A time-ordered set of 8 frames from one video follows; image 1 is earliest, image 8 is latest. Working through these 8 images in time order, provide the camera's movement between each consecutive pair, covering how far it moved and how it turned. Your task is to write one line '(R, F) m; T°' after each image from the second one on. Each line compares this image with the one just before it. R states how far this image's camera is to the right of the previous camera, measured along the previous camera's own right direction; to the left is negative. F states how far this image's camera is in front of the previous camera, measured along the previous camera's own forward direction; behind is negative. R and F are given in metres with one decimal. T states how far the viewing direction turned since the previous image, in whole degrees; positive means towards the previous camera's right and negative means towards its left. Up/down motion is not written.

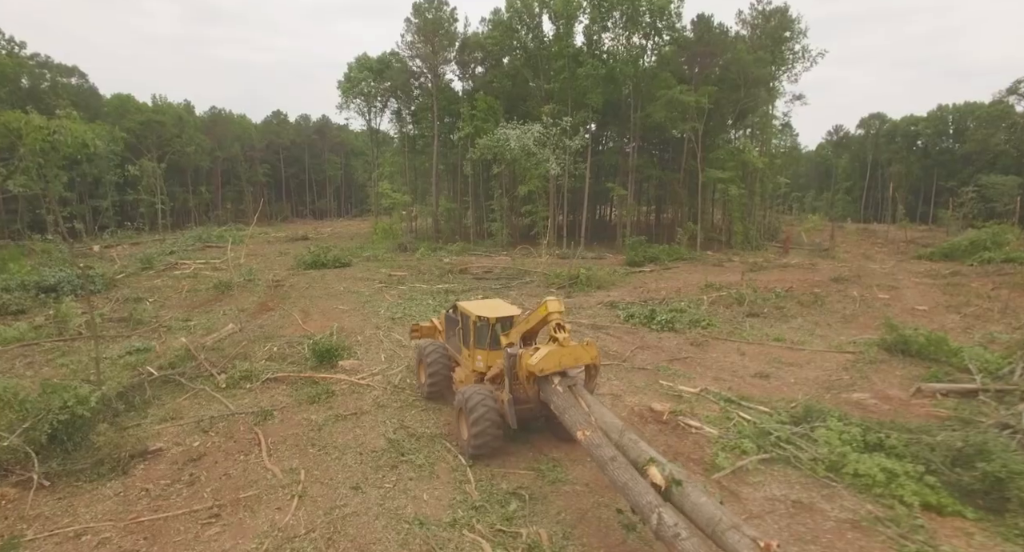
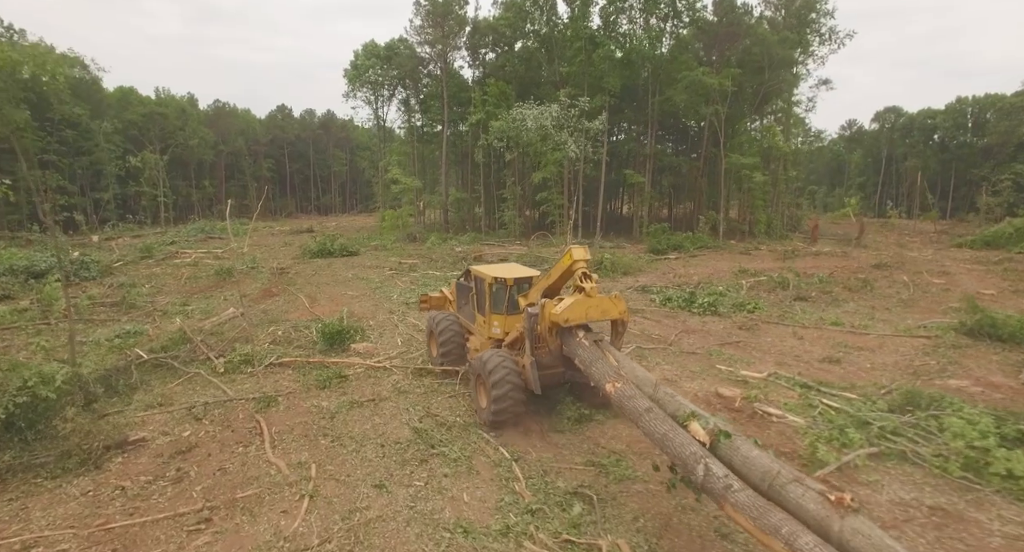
(-0.5, +1.1) m; 0°
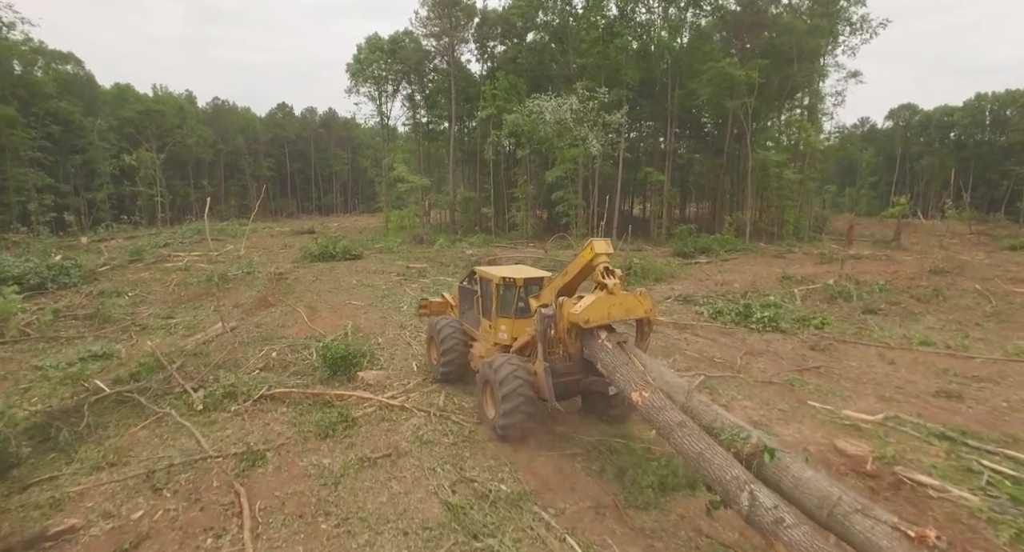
(-0.6, +1.5) m; 0°
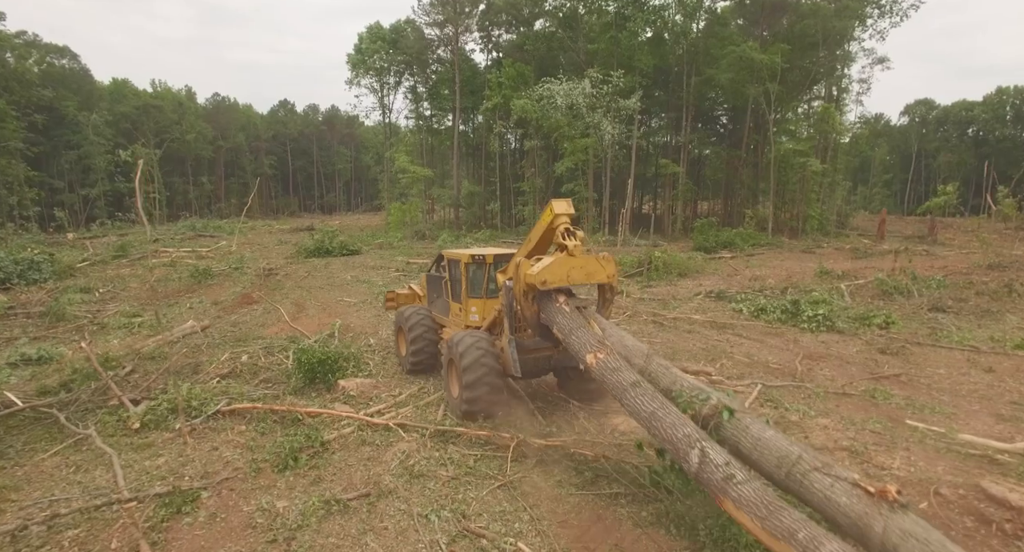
(-0.1, +1.4) m; 0°
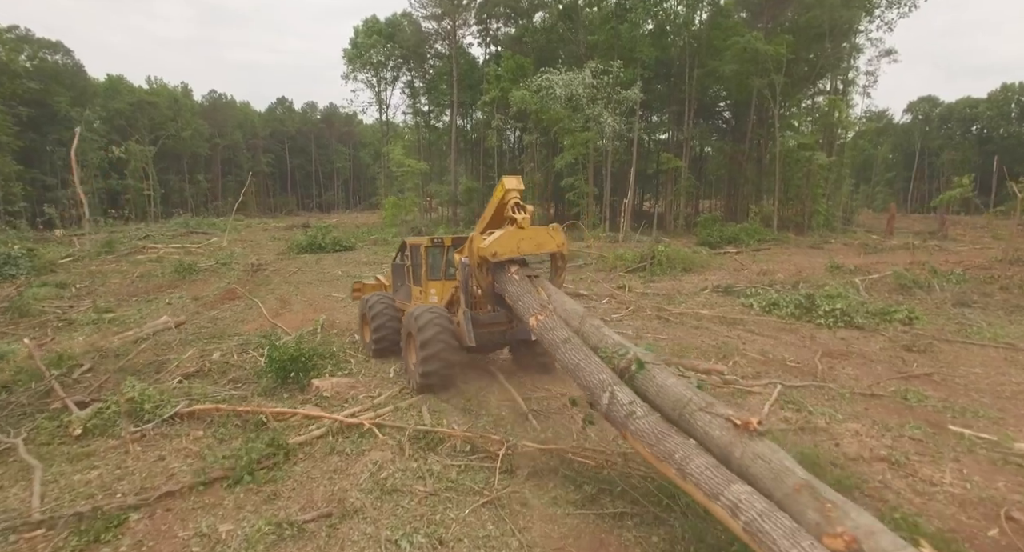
(+0.1, +0.6) m; 0°
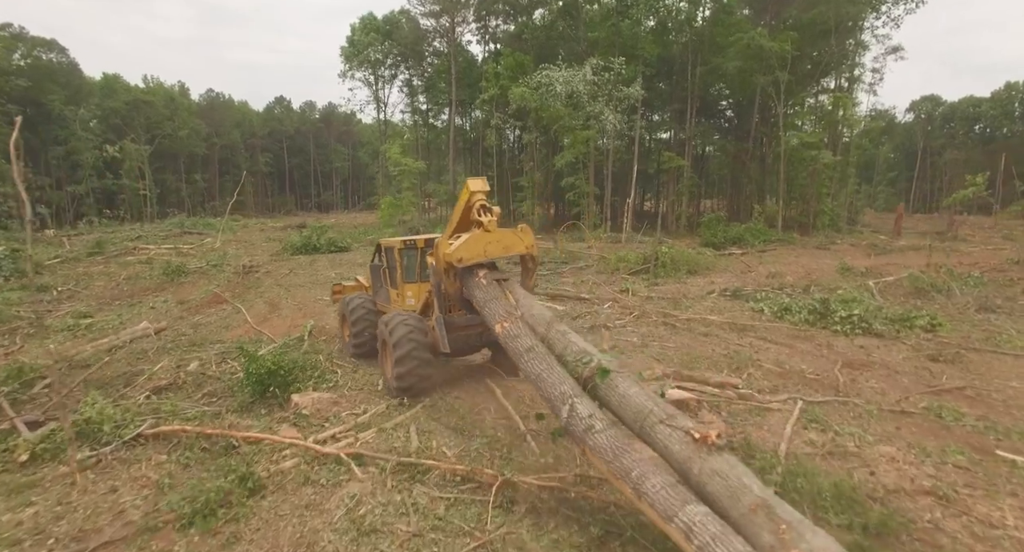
(0.0, +0.5) m; 0°
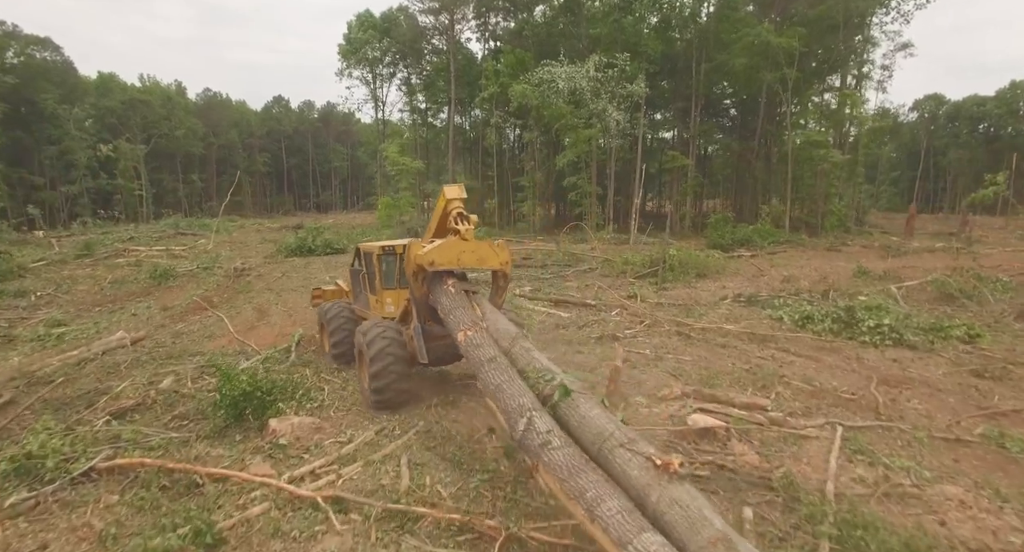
(0.0, +0.6) m; 0°
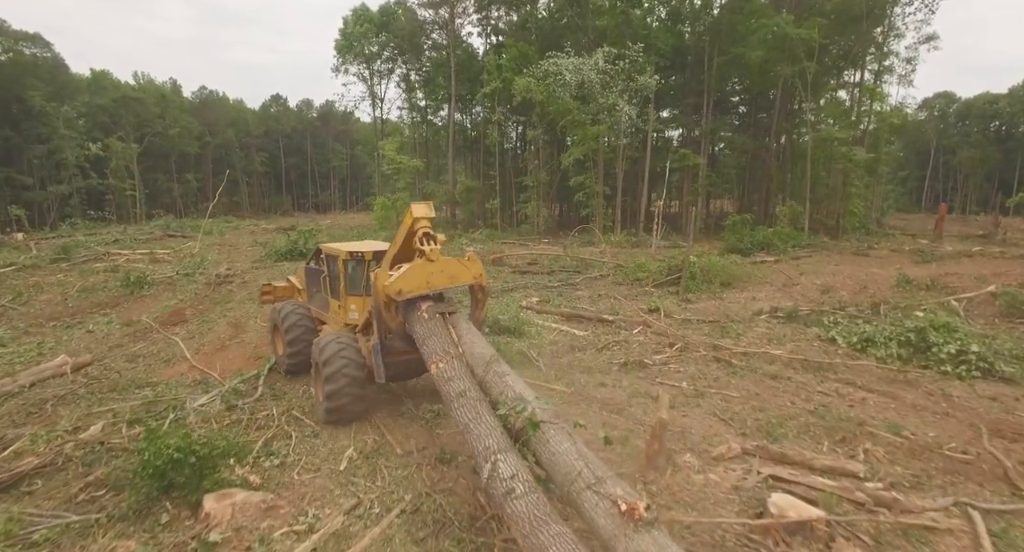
(-0.1, +1.2) m; 0°
